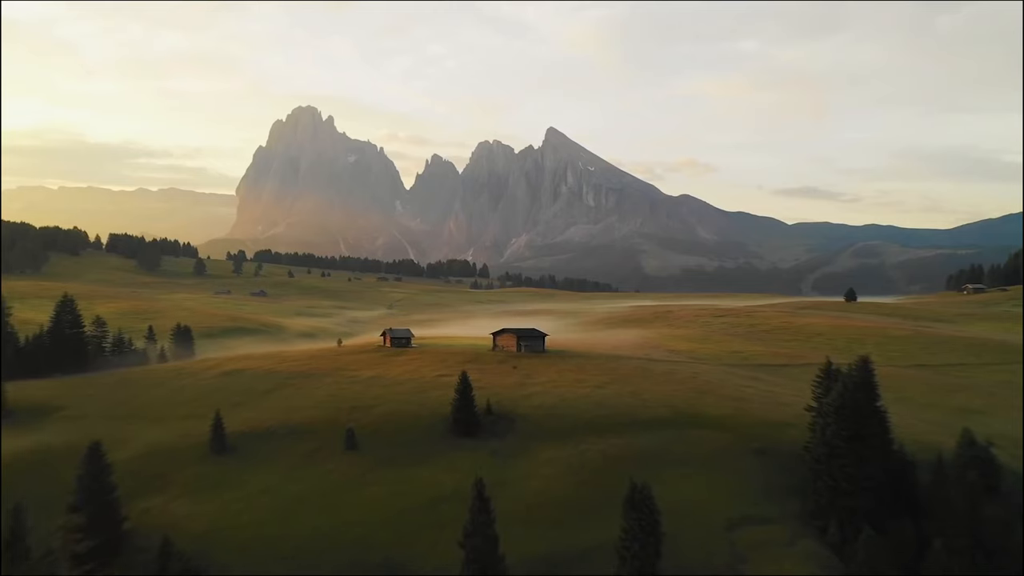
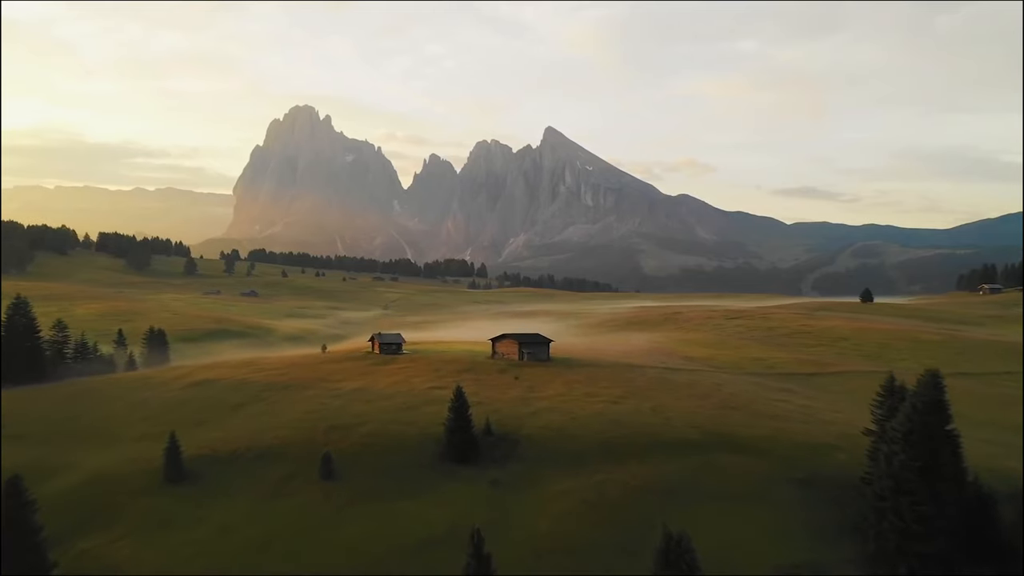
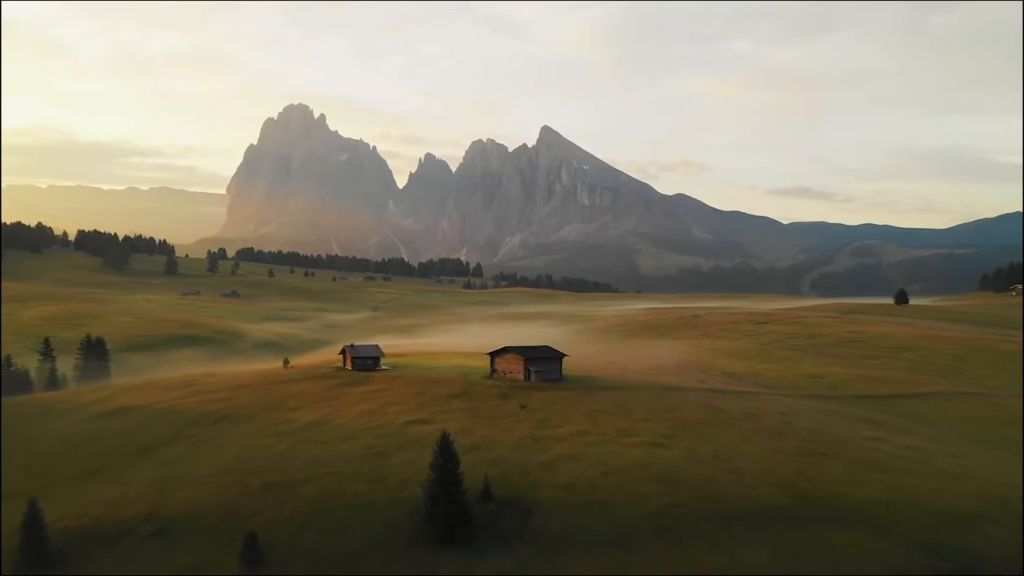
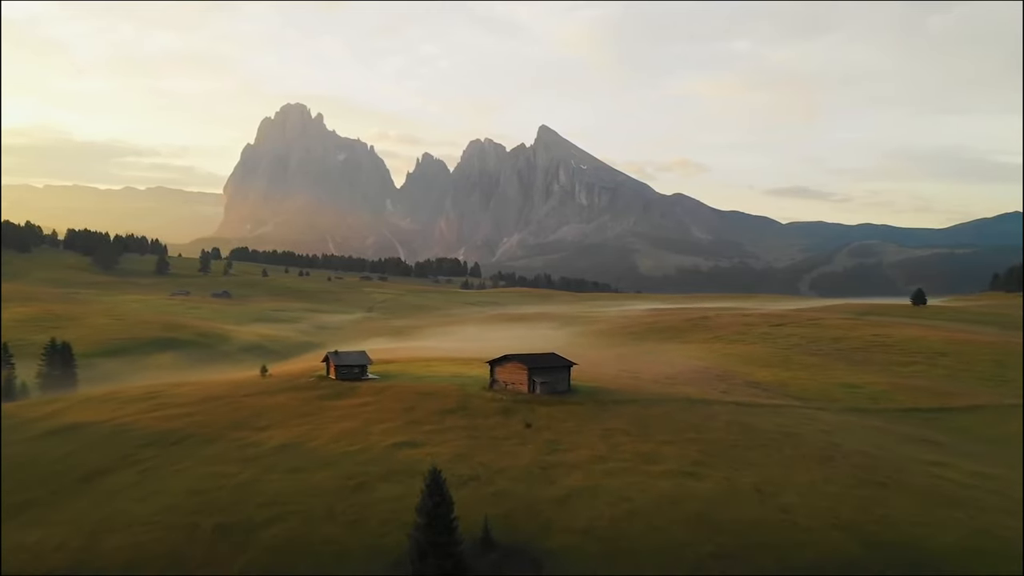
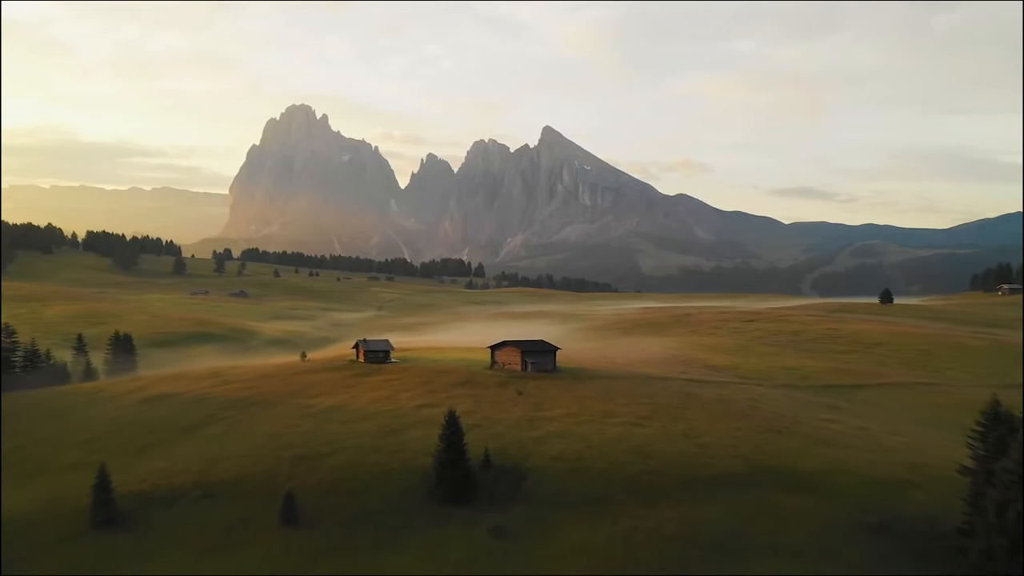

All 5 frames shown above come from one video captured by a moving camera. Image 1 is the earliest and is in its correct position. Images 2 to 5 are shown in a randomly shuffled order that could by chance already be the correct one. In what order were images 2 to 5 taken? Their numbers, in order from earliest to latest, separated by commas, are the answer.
2, 5, 3, 4
